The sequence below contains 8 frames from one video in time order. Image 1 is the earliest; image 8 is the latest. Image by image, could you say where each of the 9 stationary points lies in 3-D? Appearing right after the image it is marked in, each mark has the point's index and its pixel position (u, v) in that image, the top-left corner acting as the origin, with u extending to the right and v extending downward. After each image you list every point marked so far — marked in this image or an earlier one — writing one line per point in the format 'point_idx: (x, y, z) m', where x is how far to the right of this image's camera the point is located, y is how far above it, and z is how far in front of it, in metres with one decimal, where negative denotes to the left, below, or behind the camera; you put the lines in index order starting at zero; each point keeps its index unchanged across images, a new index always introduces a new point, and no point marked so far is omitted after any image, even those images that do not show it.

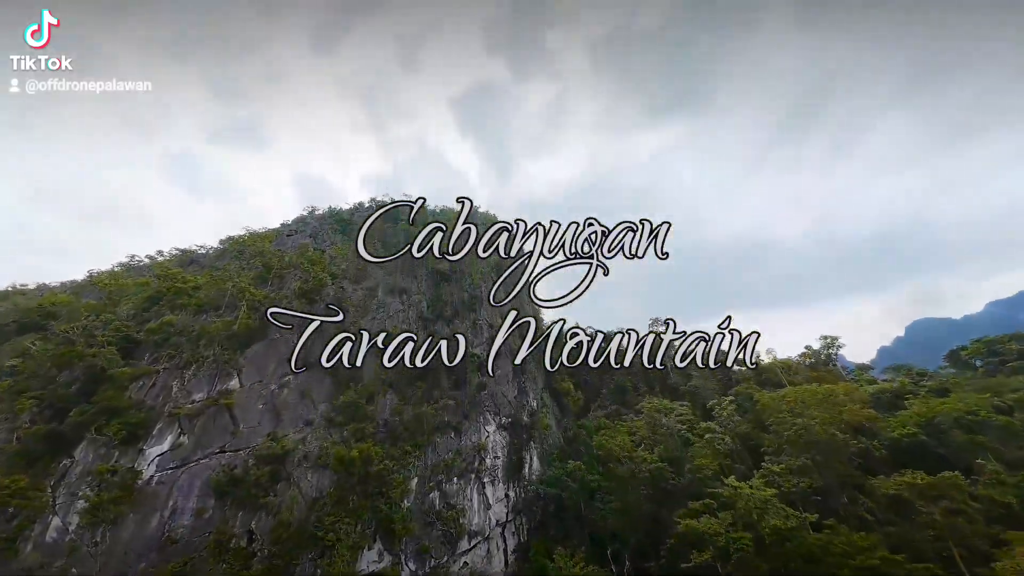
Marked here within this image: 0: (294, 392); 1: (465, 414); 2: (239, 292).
0: (-10.6, -4.5, +16.4) m
1: (-2.6, -7.1, +18.3) m
2: (-14.1, +0.3, +17.8) m
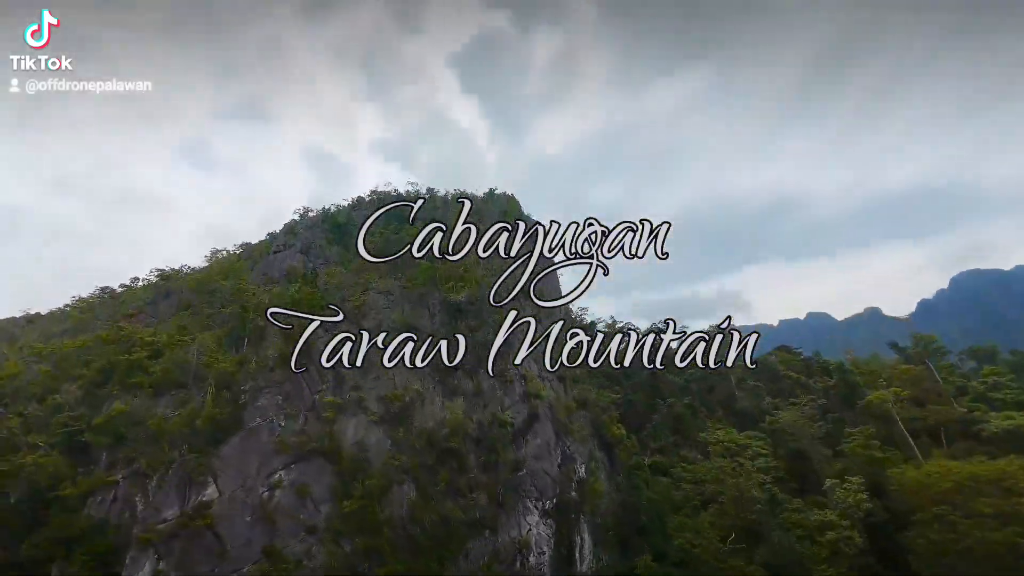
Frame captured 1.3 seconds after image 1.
0: (-8.6, -7.5, +12.8) m
1: (-0.5, -9.5, +14.7) m
2: (-12.4, -2.7, +13.8) m
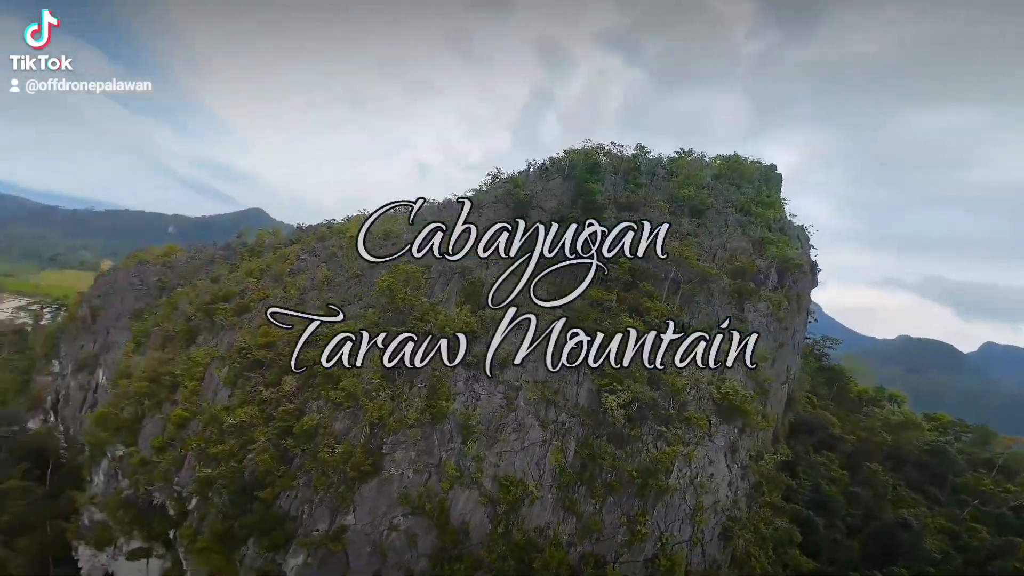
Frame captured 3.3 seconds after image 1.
0: (-4.8, -10.9, +14.5) m
1: (+2.5, -15.0, +13.0) m
2: (-6.5, -5.0, +15.6) m
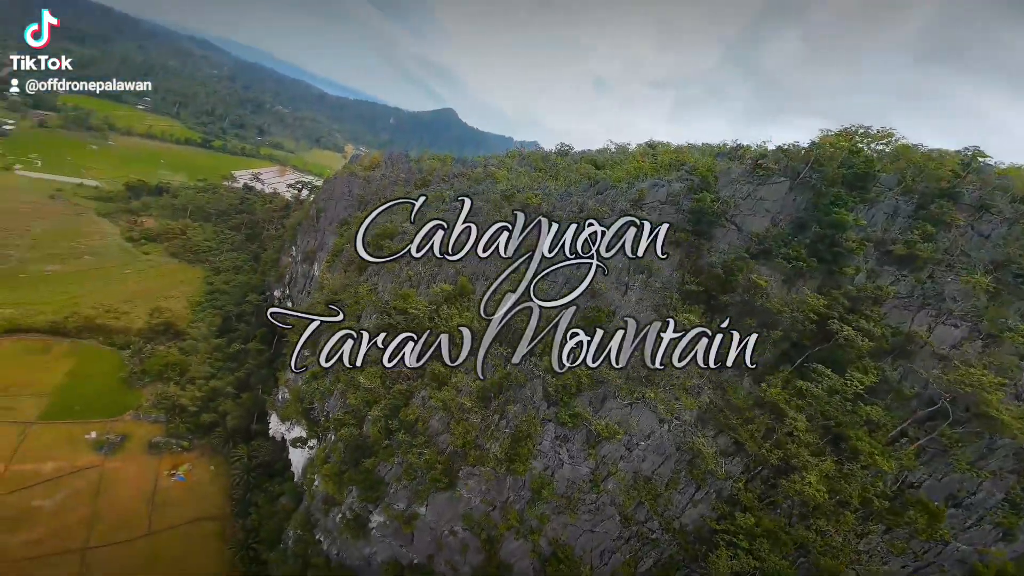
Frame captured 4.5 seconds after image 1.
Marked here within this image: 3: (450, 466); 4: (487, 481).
0: (-2.6, -12.2, +15.9) m
1: (+1.9, -18.9, +13.1) m
2: (-2.1, -6.1, +15.8) m
3: (-2.8, -8.2, +15.3) m
4: (-1.1, -8.9, +15.2) m
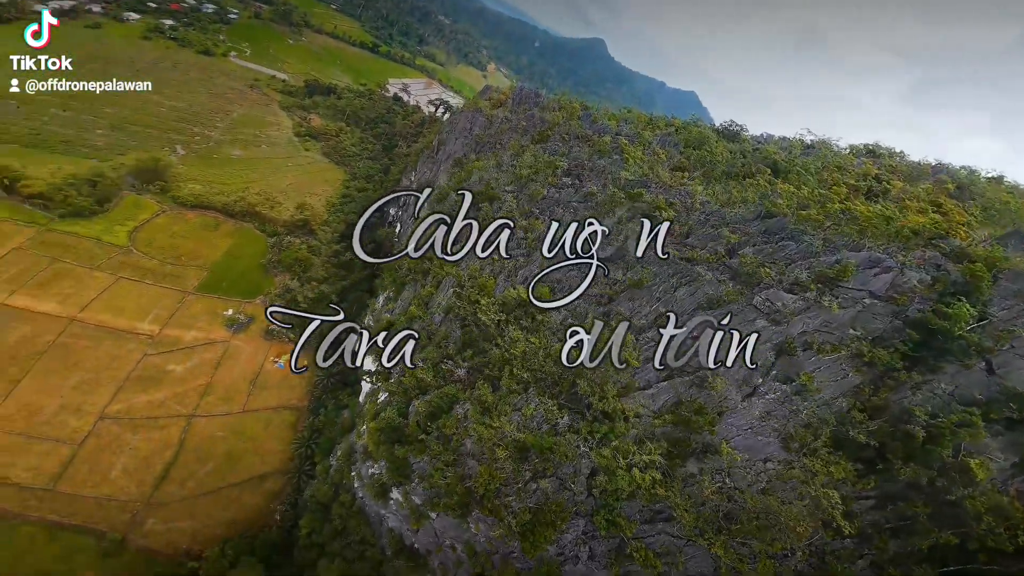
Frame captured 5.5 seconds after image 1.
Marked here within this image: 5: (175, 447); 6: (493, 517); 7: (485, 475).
0: (-2.8, -12.8, +15.9) m
1: (-1.6, -20.9, +13.5) m
2: (-0.5, -7.3, +14.3) m
3: (-1.9, -9.1, +14.6) m
4: (-0.6, -10.3, +14.1) m
5: (-18.6, -8.7, +19.0) m
6: (-0.9, -9.5, +14.1) m
7: (-1.1, -8.0, +14.3) m
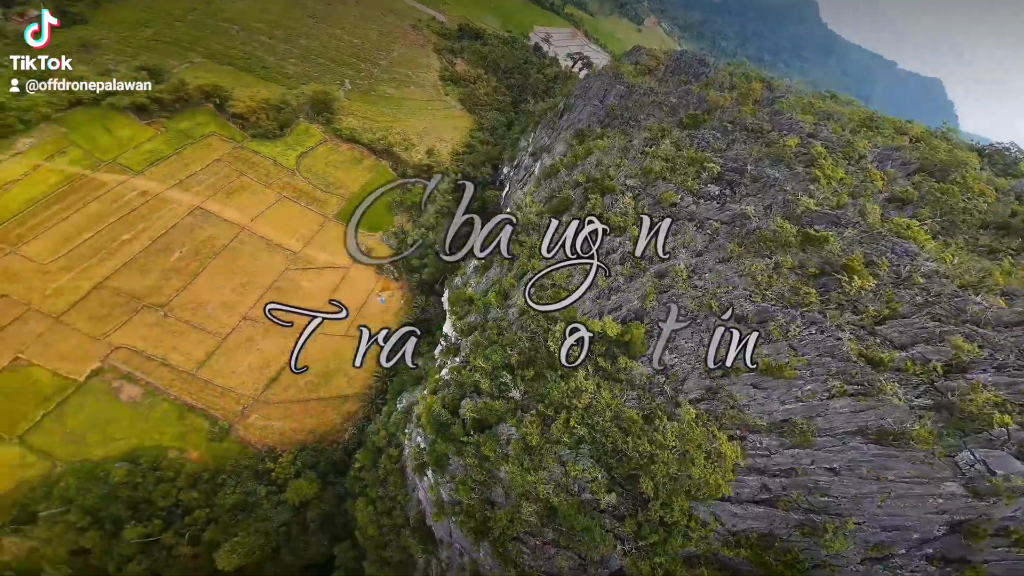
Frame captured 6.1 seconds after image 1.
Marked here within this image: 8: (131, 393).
0: (-2.3, -12.8, +16.1) m
1: (-4.0, -21.1, +14.7) m
2: (+0.8, -8.3, +13.1) m
3: (-1.0, -9.6, +14.0) m
4: (-0.2, -11.2, +13.4) m
5: (-14.8, -4.0, +22.6) m
6: (-0.2, -10.3, +13.3) m
7: (0.0, -8.8, +13.3) m
8: (-21.2, -6.0, +19.1) m
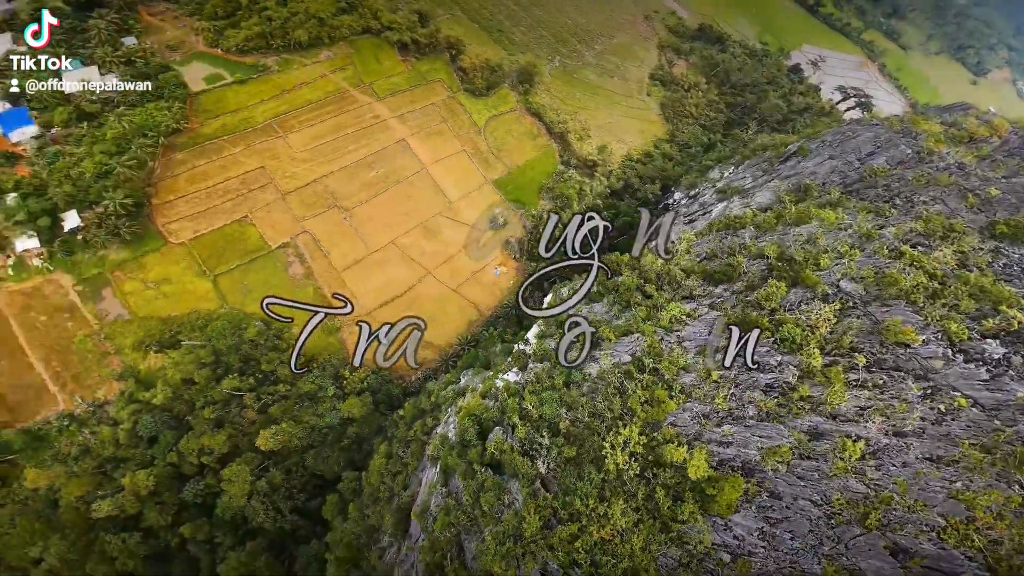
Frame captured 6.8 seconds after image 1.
0: (-3.7, -12.8, +15.6) m
1: (-9.1, -19.4, +15.9) m
2: (-0.2, -10.0, +11.3) m
3: (-1.9, -10.4, +12.9) m
4: (-2.2, -12.1, +12.3) m
5: (-8.2, +0.2, +24.9) m
6: (-1.8, -11.4, +12.1) m
7: (-1.0, -10.1, +11.9) m
8: (-15.5, +1.5, +23.9) m
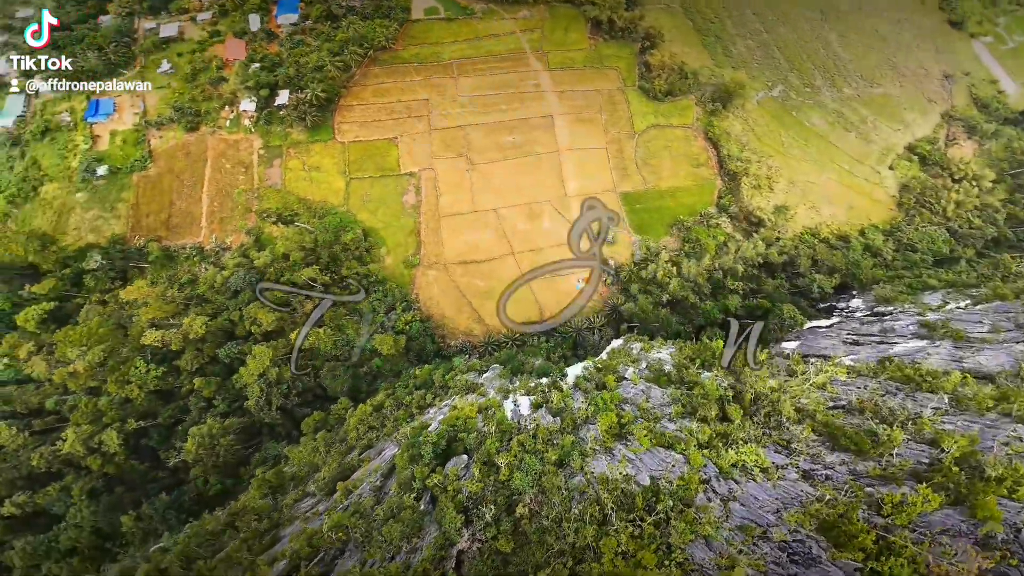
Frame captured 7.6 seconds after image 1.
0: (-6.9, -11.2, +16.1) m
1: (-14.4, -14.6, +18.6) m
2: (-4.1, -10.3, +10.7) m
3: (-5.2, -9.9, +12.7) m
4: (-6.4, -11.3, +12.4) m
5: (-2.1, +2.2, +24.6) m
6: (-5.8, -10.7, +12.1) m
7: (-4.6, -10.0, +11.5) m
8: (-8.0, +6.7, +25.6) m
